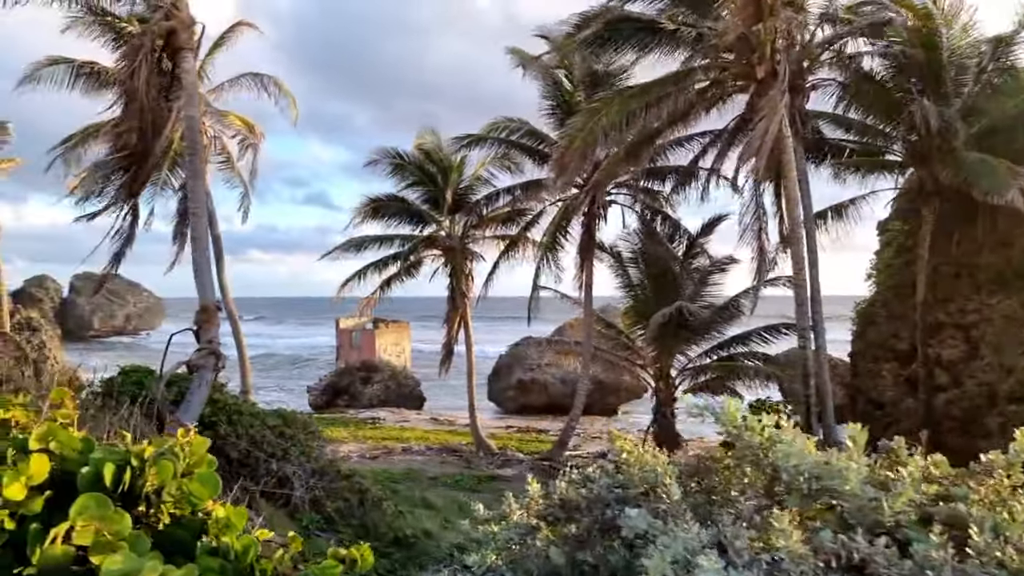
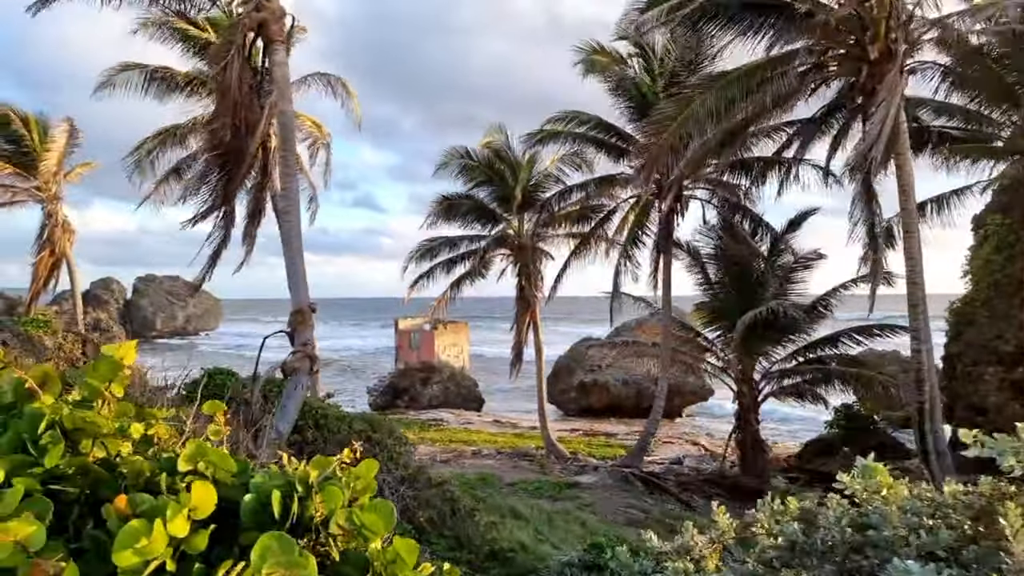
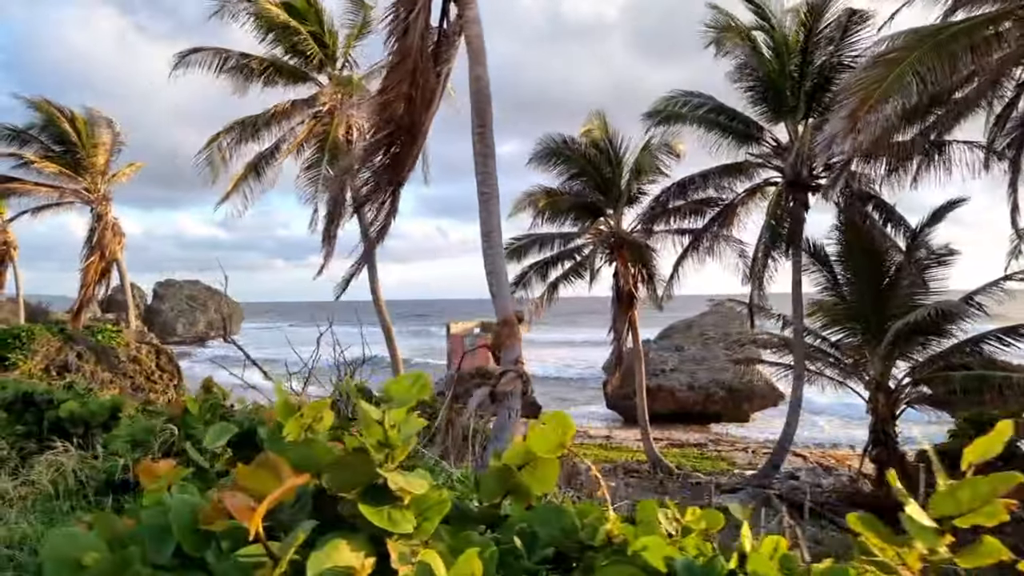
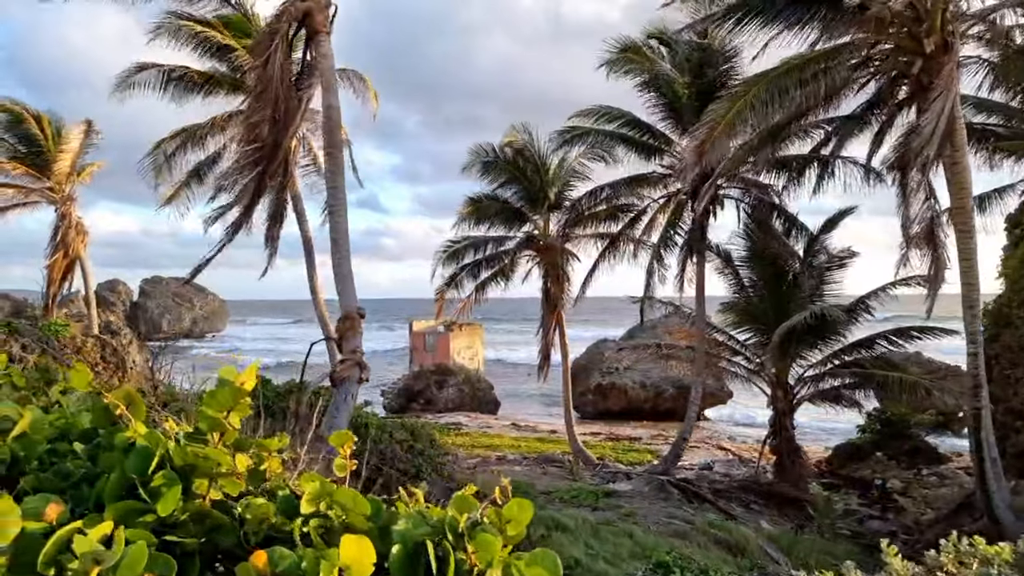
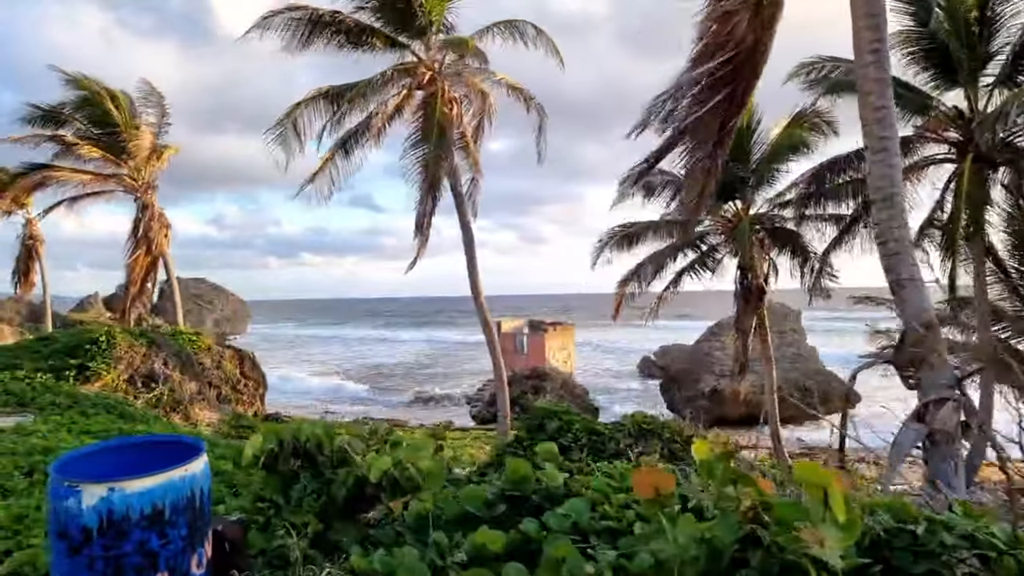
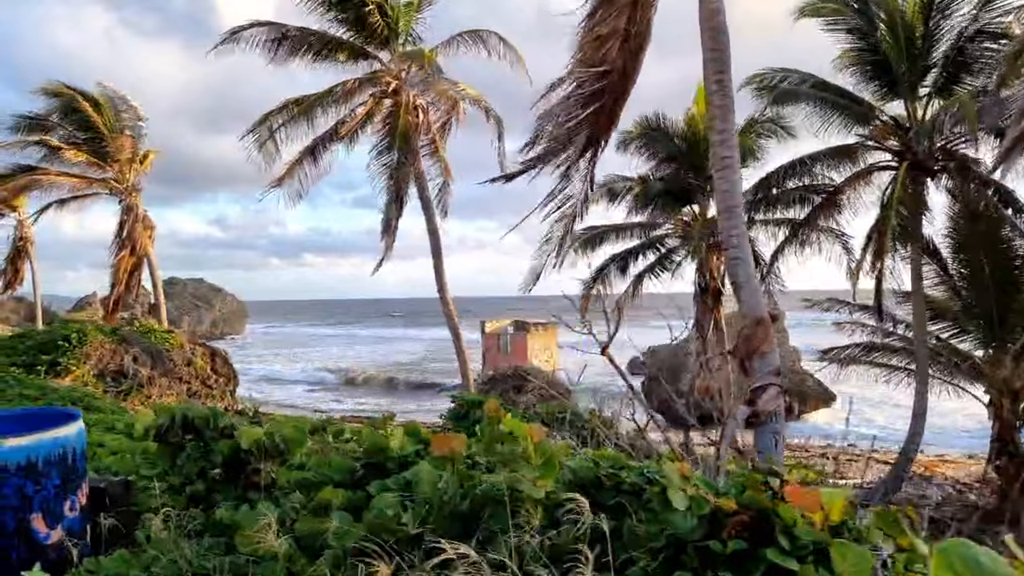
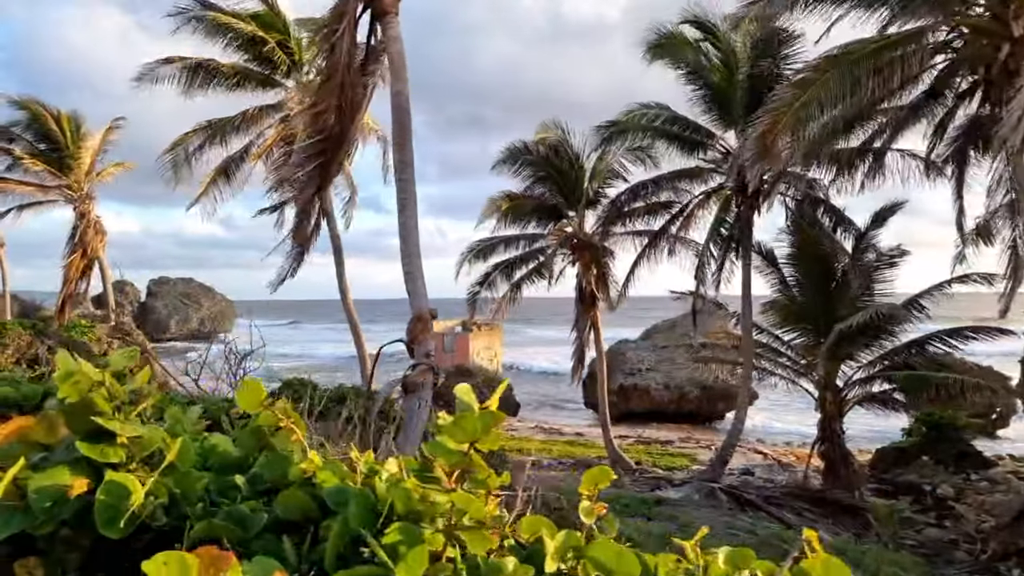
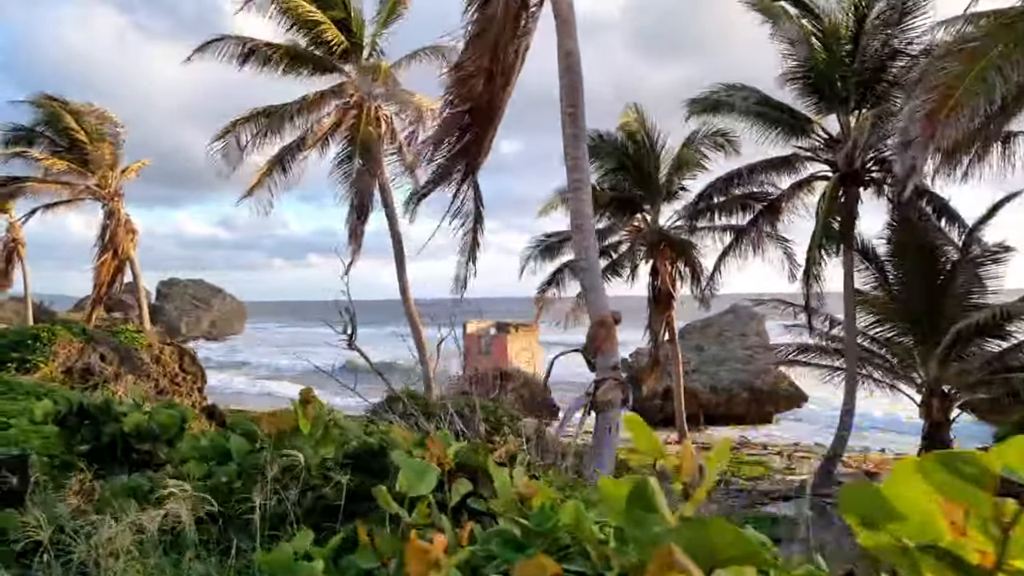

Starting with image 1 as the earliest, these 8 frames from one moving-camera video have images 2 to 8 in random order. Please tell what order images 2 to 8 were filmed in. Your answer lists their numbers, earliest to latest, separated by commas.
2, 4, 7, 3, 8, 6, 5
